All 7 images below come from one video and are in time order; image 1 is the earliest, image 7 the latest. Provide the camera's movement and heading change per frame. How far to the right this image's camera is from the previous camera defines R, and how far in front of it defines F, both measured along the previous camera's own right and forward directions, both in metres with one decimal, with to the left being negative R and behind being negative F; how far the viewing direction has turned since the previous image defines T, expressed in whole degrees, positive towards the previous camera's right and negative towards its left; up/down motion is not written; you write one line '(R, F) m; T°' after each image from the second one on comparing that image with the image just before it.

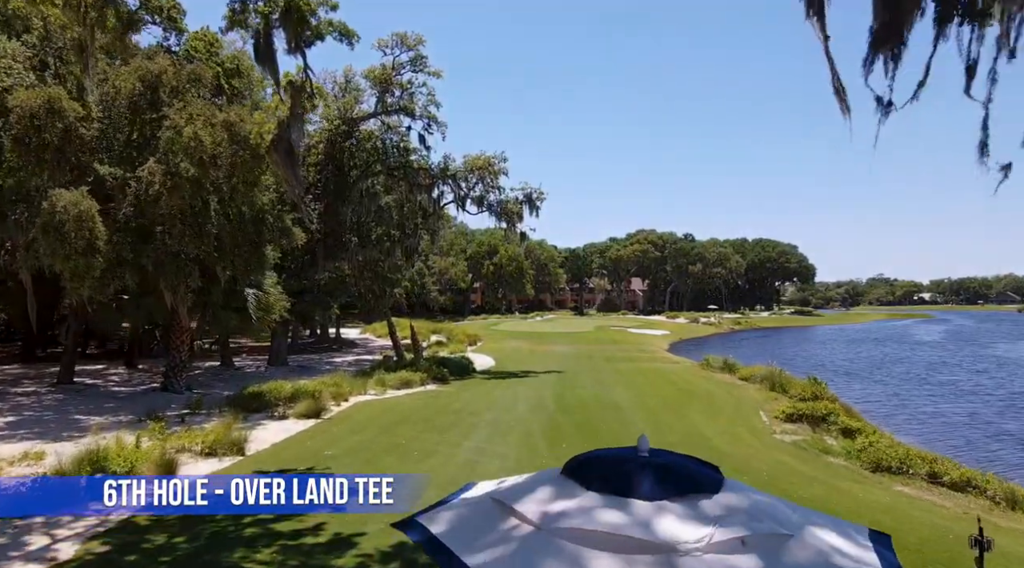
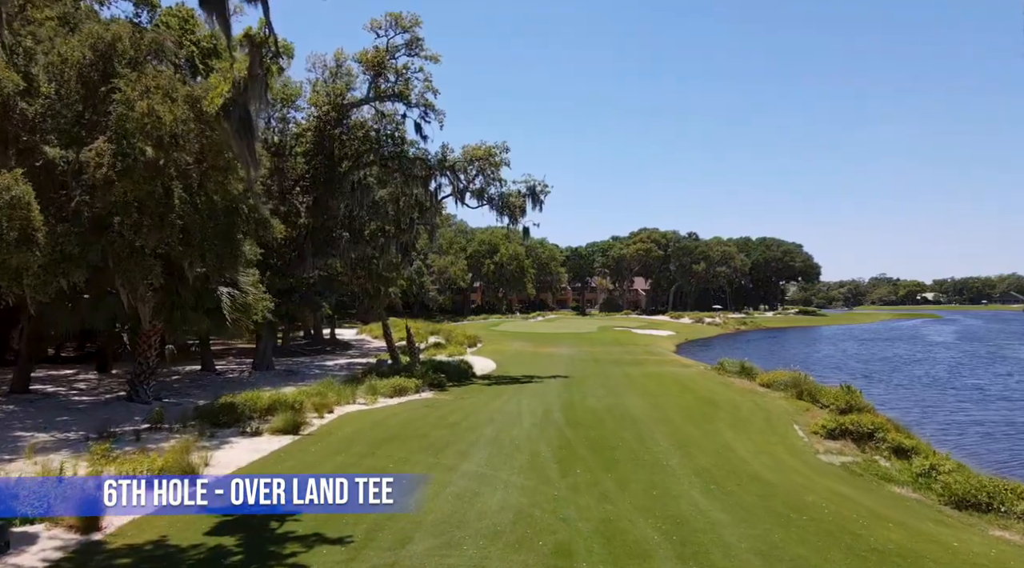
(-0.1, +1.9) m; 0°
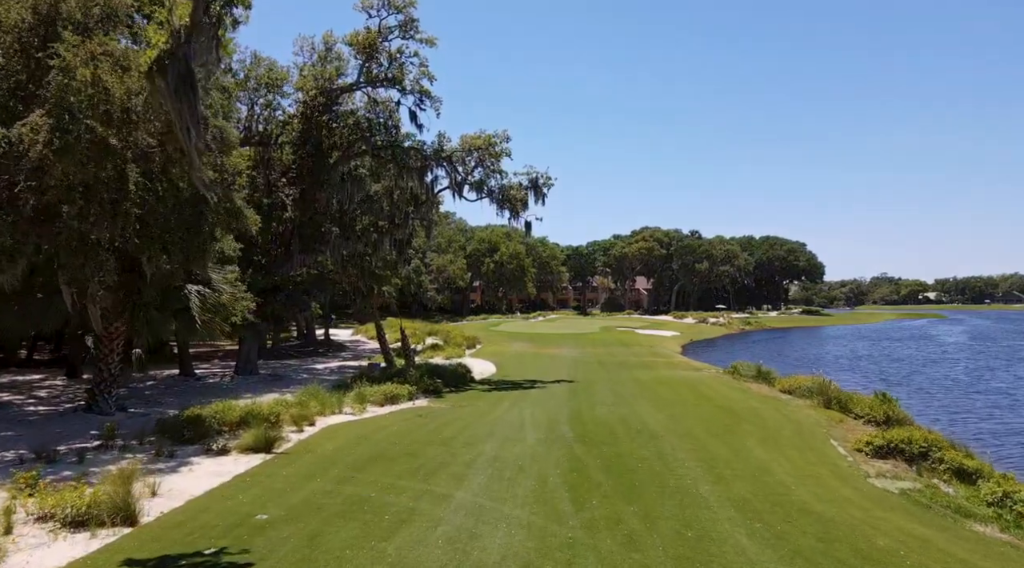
(0.0, +1.8) m; 0°
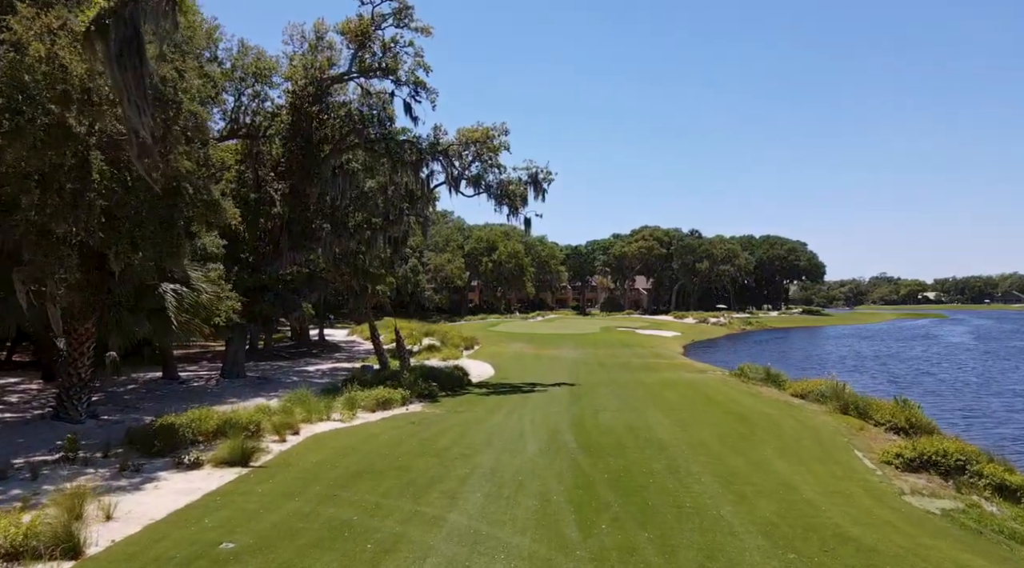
(0.0, +1.0) m; 0°
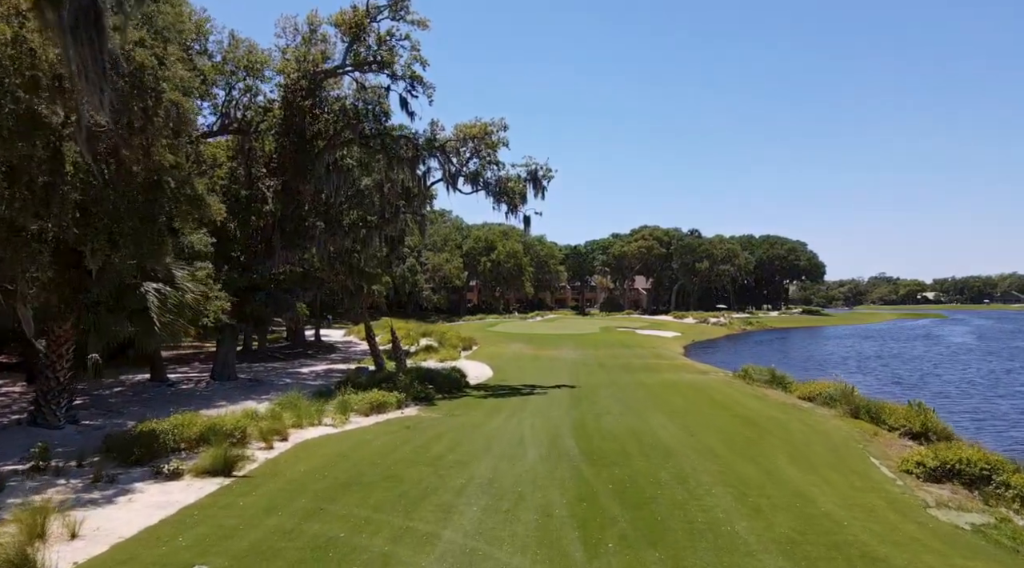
(0.0, +0.6) m; 0°
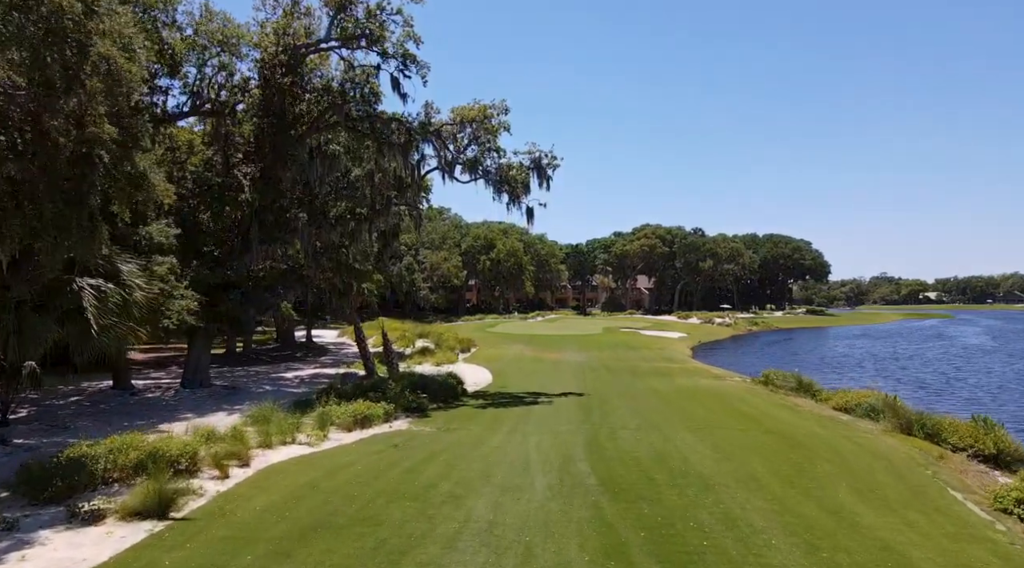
(-0.1, +2.1) m; 0°
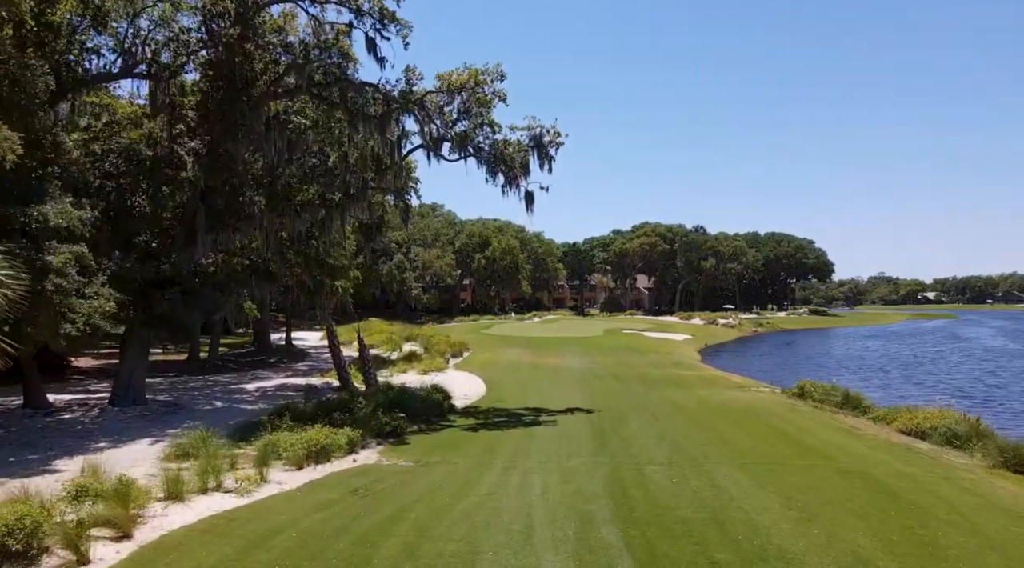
(0.0, +3.4) m; 0°
